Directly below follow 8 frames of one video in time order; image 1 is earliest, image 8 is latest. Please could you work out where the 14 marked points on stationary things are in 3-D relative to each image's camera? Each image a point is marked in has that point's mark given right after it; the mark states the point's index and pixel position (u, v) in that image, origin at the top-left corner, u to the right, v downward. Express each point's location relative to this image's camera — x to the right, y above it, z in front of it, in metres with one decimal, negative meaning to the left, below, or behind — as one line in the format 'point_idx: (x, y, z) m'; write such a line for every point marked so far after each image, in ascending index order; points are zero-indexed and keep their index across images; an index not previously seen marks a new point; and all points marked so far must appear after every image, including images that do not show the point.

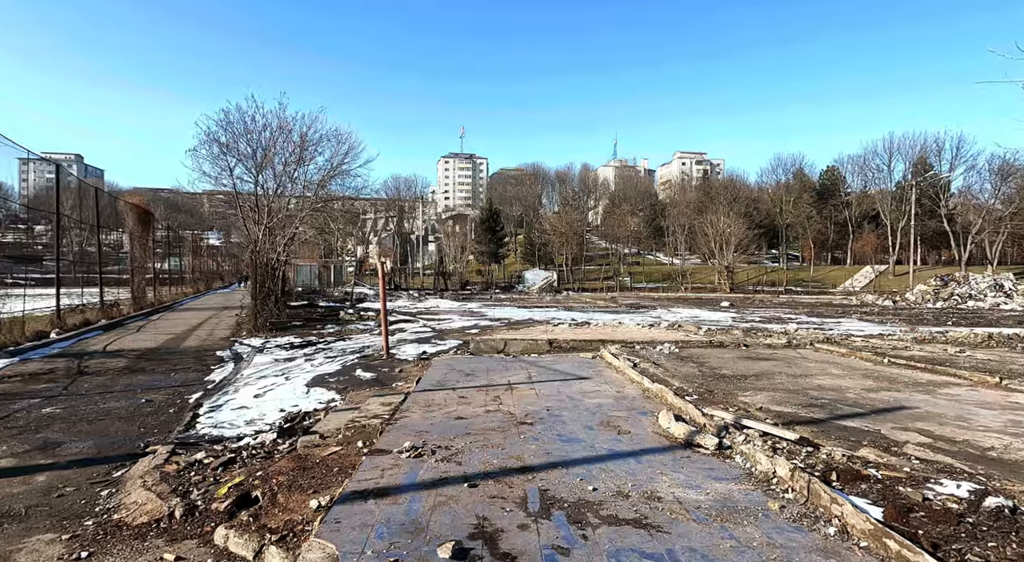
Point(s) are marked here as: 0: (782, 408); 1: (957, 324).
0: (+2.7, -1.3, +5.9) m
1: (+14.0, -1.4, +18.7) m
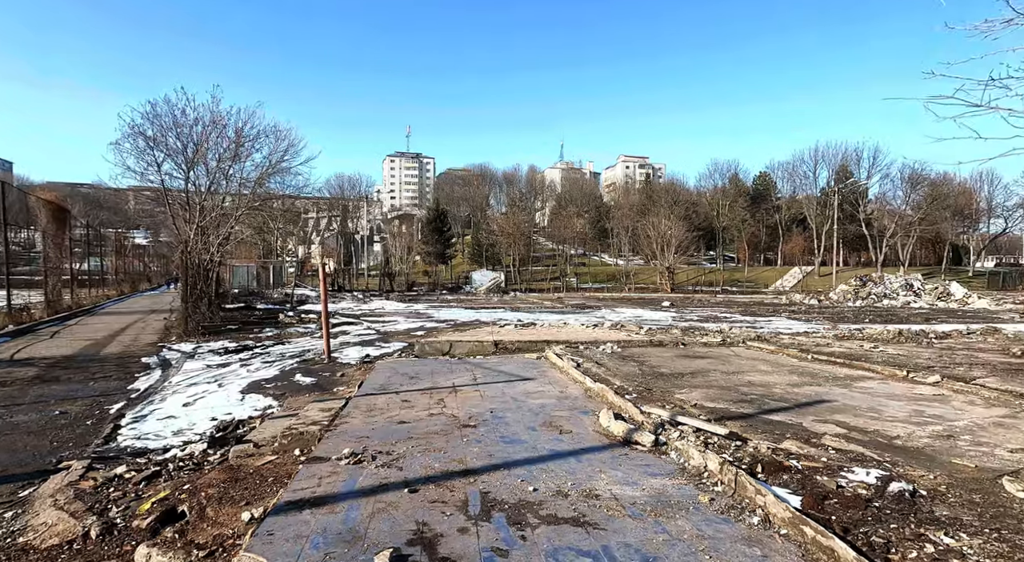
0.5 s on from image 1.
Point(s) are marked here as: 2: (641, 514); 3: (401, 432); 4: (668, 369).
0: (+2.1, -1.3, +6.1) m
1: (+12.3, -1.4, +19.9) m
2: (+0.7, -1.3, +3.3) m
3: (-0.9, -1.2, +4.5) m
4: (+2.2, -1.3, +8.4) m
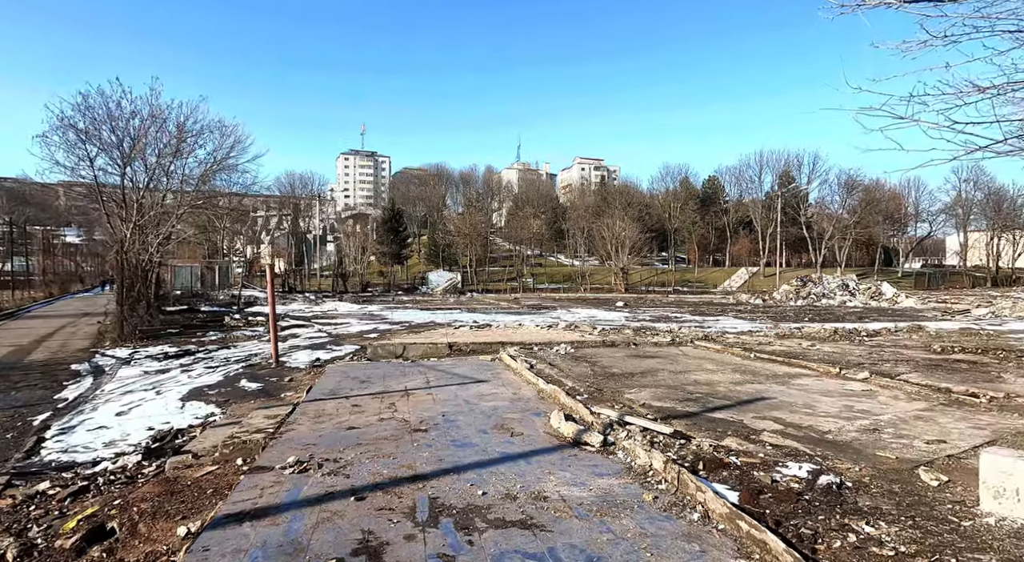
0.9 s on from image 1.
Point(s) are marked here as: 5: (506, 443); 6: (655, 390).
0: (+1.6, -1.3, +6.3) m
1: (+10.7, -1.4, +20.8) m
2: (+0.4, -1.3, +3.3) m
3: (-1.3, -1.2, +4.5) m
4: (+1.6, -1.3, +8.5) m
5: (-0.1, -1.3, +4.8) m
6: (+1.7, -1.3, +7.0) m
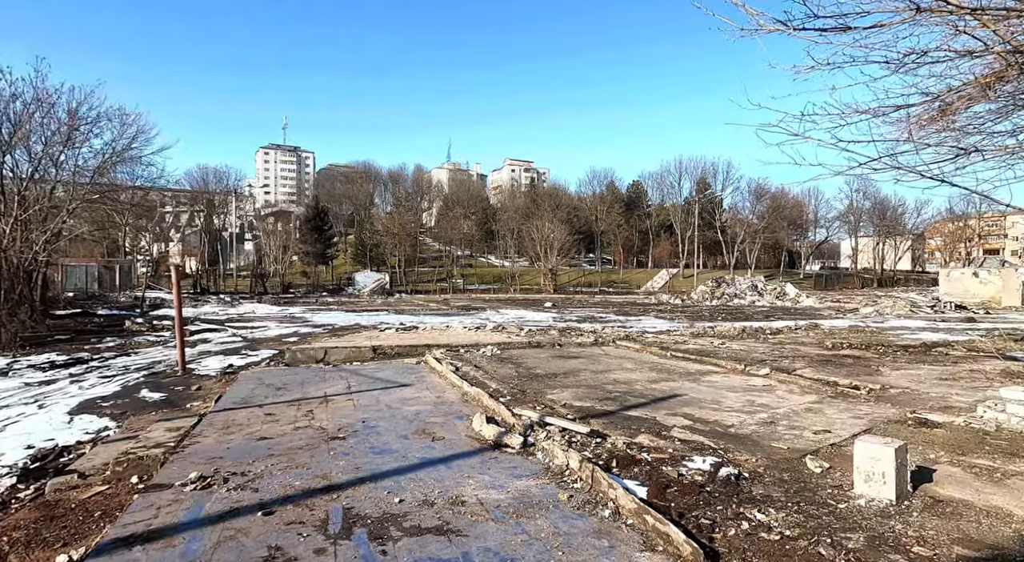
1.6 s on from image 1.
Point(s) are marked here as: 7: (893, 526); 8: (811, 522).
0: (+0.8, -1.4, +6.4) m
1: (+8.1, -1.4, +22.0) m
2: (-0.1, -1.4, +3.4) m
3: (-1.9, -1.3, +4.3) m
4: (+0.5, -1.3, +8.7) m
5: (-0.7, -1.4, +4.8) m
6: (+0.8, -1.3, +7.2) m
7: (+2.1, -1.4, +3.3) m
8: (+1.7, -1.4, +3.3) m
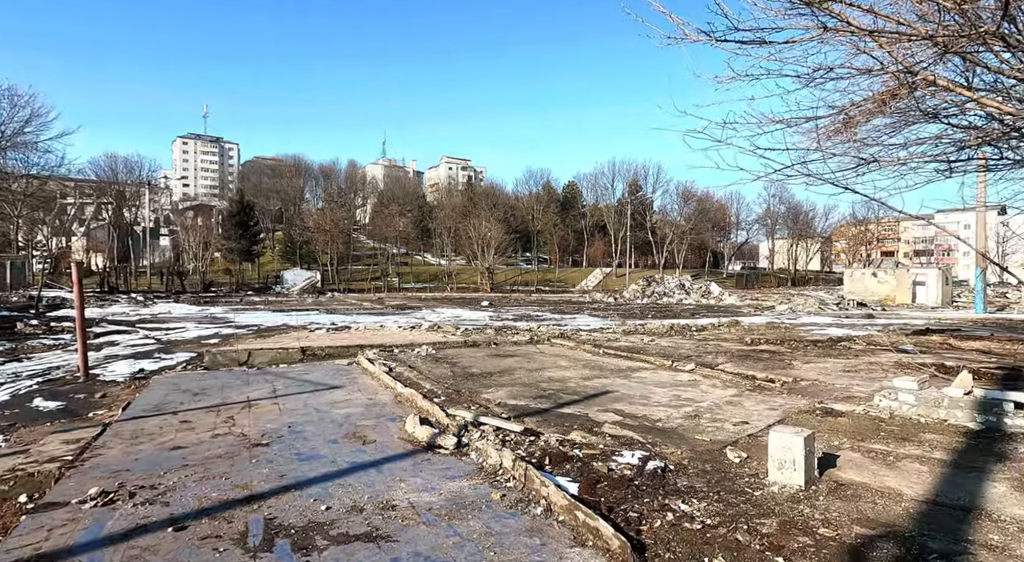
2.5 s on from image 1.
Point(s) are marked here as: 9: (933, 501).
0: (+0.1, -1.3, +6.5) m
1: (+5.6, -1.4, +22.7) m
2: (-0.4, -1.4, +3.3) m
3: (-2.4, -1.3, +4.1) m
4: (-0.5, -1.3, +8.7) m
5: (-1.2, -1.4, +4.6) m
6: (0.0, -1.3, +7.2) m
7: (+1.7, -1.4, +3.5) m
8: (+1.3, -1.4, +3.5) m
9: (+2.6, -1.4, +3.6) m
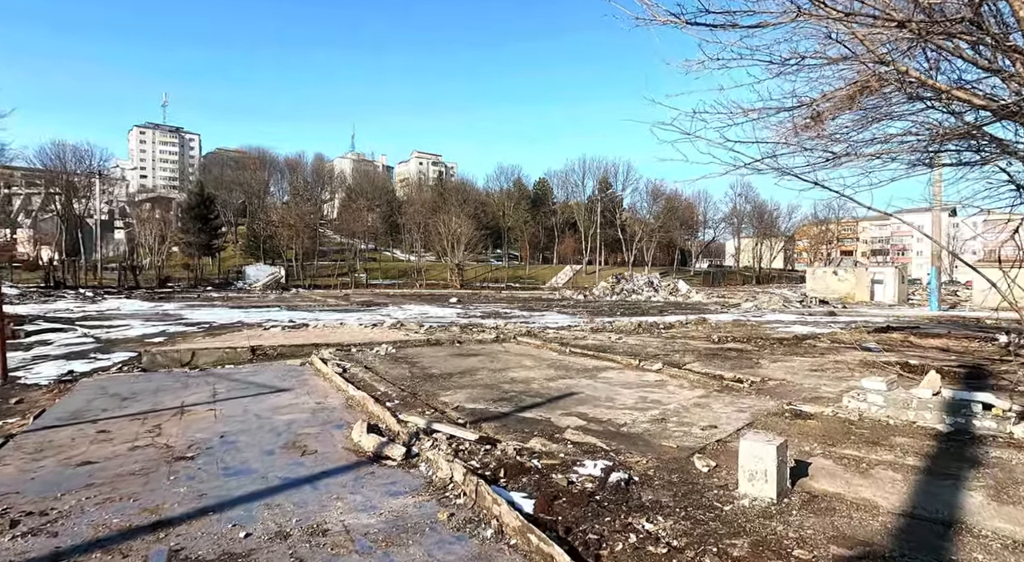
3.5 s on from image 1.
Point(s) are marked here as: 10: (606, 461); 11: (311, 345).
0: (-0.4, -1.3, +6.1) m
1: (+4.4, -1.3, +22.6) m
2: (-0.7, -1.3, +2.9) m
3: (-2.7, -1.2, +3.6) m
4: (-1.1, -1.3, +8.3) m
5: (-1.6, -1.3, +4.2) m
6: (-0.5, -1.3, +6.8) m
7: (+1.4, -1.4, +3.2) m
8: (+1.0, -1.4, +3.2) m
9: (+2.3, -1.3, +3.3) m
10: (+0.7, -1.3, +4.3) m
11: (-3.5, -1.1, +10.1) m
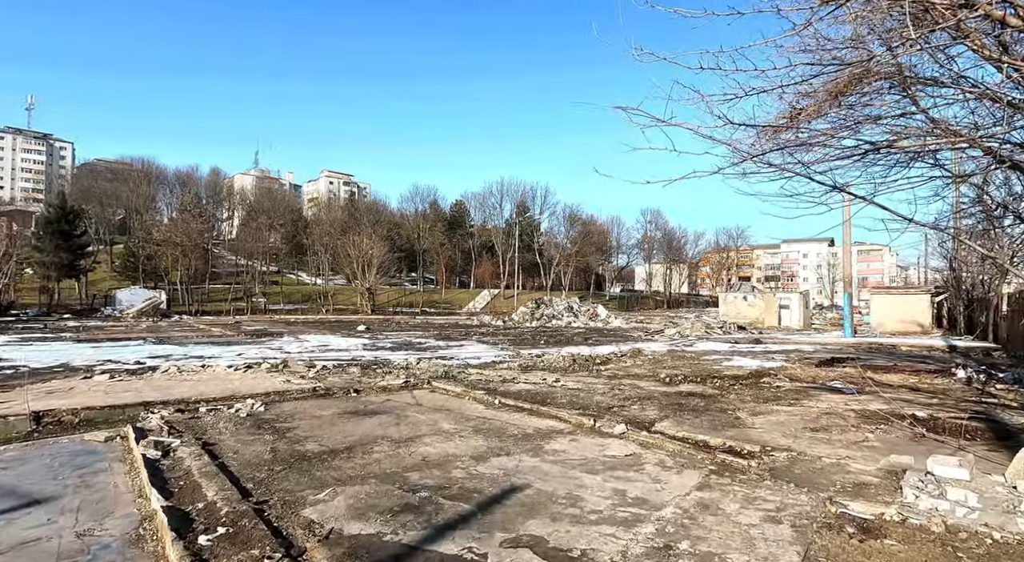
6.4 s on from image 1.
0: (-1.0, -1.6, +3.7) m
1: (+1.4, -2.2, +20.7) m
2: (-0.8, -1.5, +0.5) m
3: (-2.9, -1.4, +0.9) m
4: (-1.9, -1.6, +5.7) m
5: (-1.9, -1.5, +1.7) m
6: (-1.2, -1.6, +4.4) m
7: (+1.3, -1.5, +1.1) m
8: (+0.9, -1.5, +1.0) m
9: (+2.1, -1.5, +1.4) m
10: (+0.4, -1.5, +2.0) m
11: (-4.6, -1.5, +7.2) m
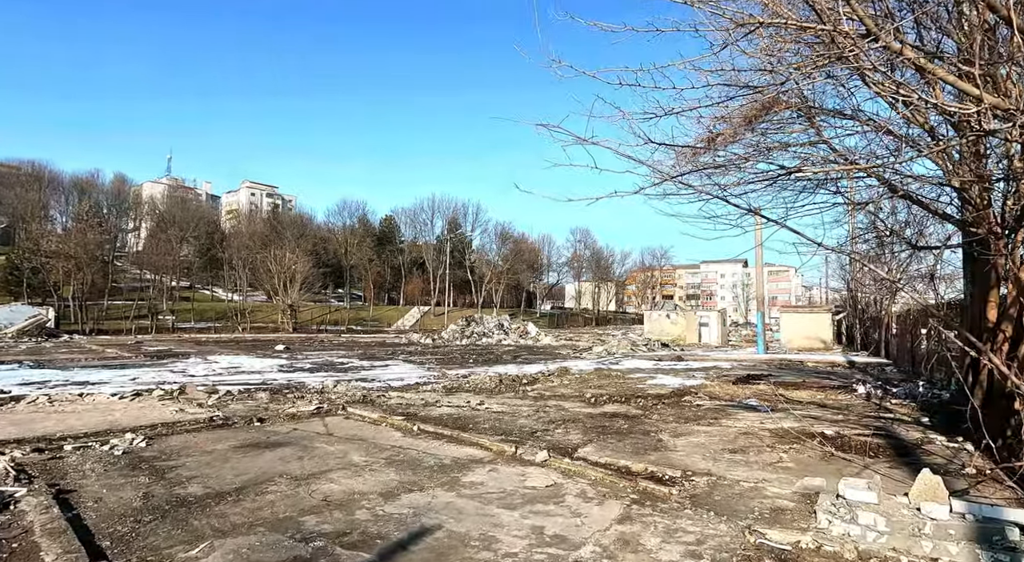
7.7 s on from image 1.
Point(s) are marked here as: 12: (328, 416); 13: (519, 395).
0: (-1.5, -1.7, +3.2) m
1: (-1.2, -2.9, +20.3) m
2: (-1.0, -1.5, +0.1) m
3: (-3.1, -1.4, +0.2) m
4: (-2.7, -1.8, +5.1) m
5: (-2.2, -1.6, +1.1) m
6: (-1.8, -1.7, +3.9) m
7: (+1.0, -1.6, +0.8) m
8: (+0.6, -1.6, +0.7) m
9: (+1.8, -1.6, +1.2) m
10: (0.0, -1.6, +1.7) m
11: (-5.6, -1.7, +6.2) m
12: (-2.7, -2.0, +8.6) m
13: (+0.2, -2.2, +11.5) m
